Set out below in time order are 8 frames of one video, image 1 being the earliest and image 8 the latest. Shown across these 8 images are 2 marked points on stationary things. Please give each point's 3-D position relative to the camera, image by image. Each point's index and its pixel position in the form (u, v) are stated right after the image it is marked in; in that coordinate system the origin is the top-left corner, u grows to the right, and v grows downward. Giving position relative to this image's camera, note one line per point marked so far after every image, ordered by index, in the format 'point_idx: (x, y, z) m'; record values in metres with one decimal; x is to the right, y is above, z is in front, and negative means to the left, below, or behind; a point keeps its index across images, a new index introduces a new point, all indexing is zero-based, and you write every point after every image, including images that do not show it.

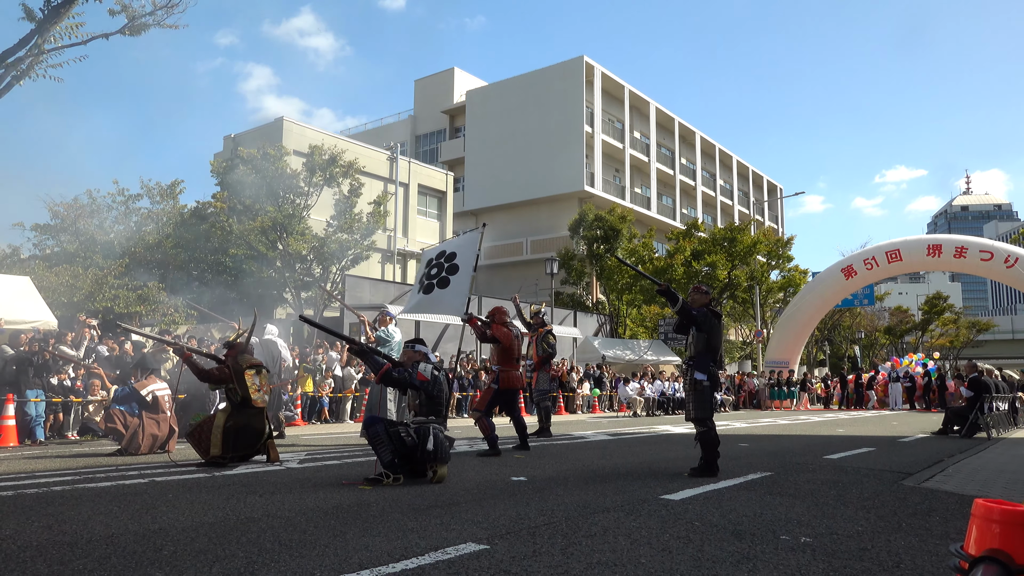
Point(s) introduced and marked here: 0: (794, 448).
0: (+3.7, -2.1, +9.8) m
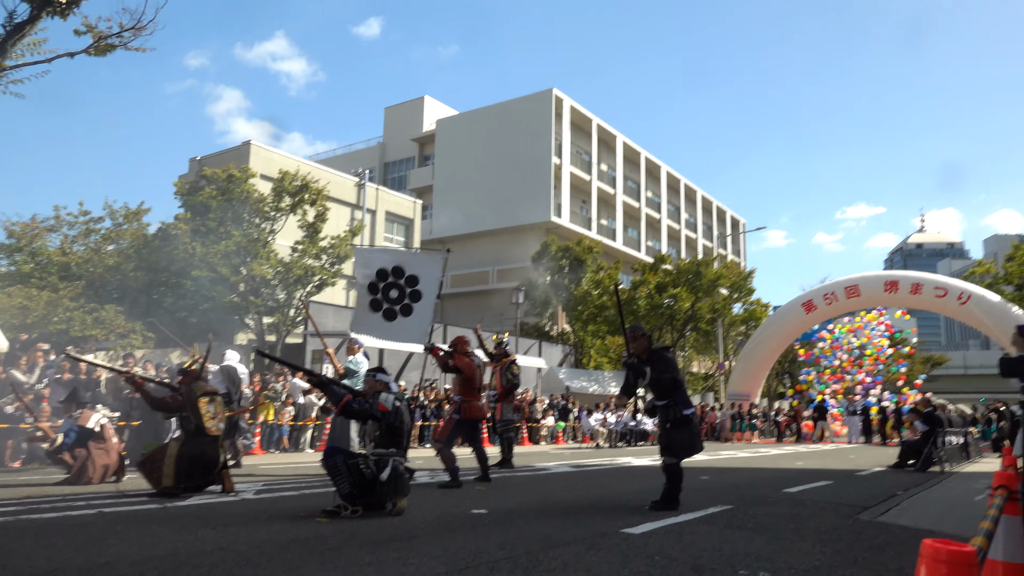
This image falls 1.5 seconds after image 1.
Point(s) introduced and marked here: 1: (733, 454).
0: (+3.2, -2.6, +9.9) m
1: (+4.3, -3.3, +14.4) m
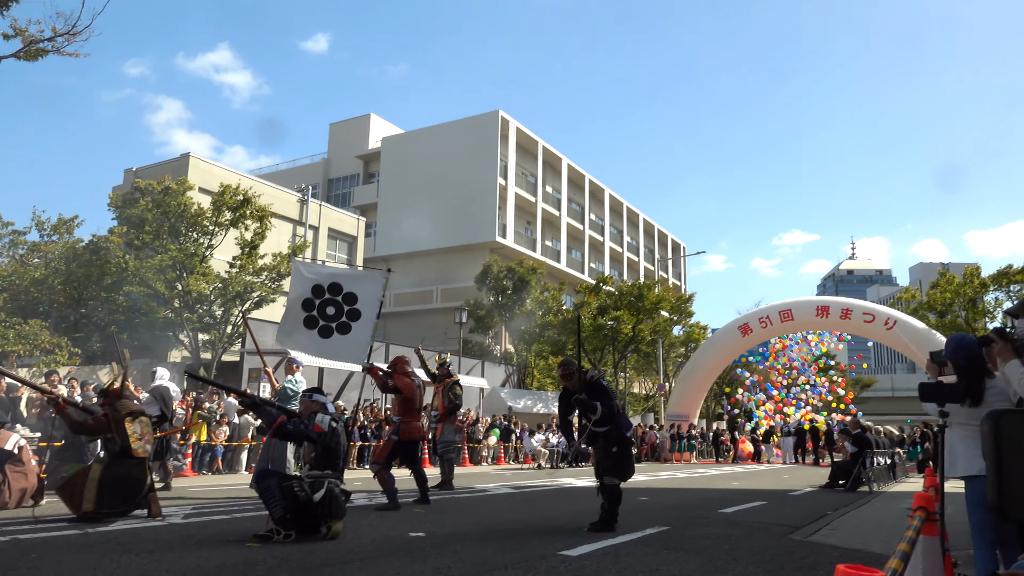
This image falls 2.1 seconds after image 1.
0: (+2.4, -2.9, +10.0) m
1: (+3.1, -3.7, +14.6) m
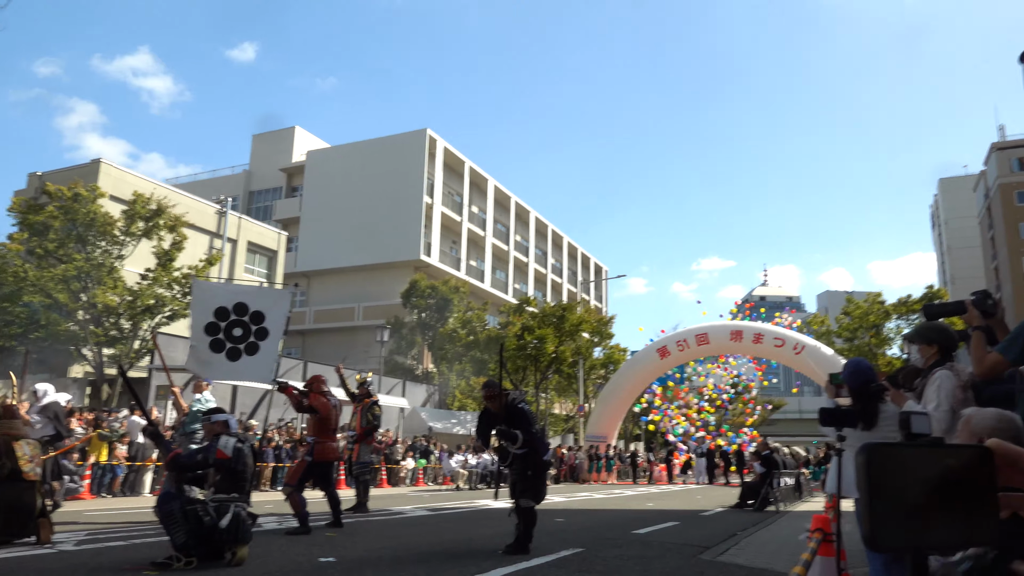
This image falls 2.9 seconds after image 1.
0: (+1.3, -3.2, +10.1) m
1: (+1.5, -4.1, +14.7) m
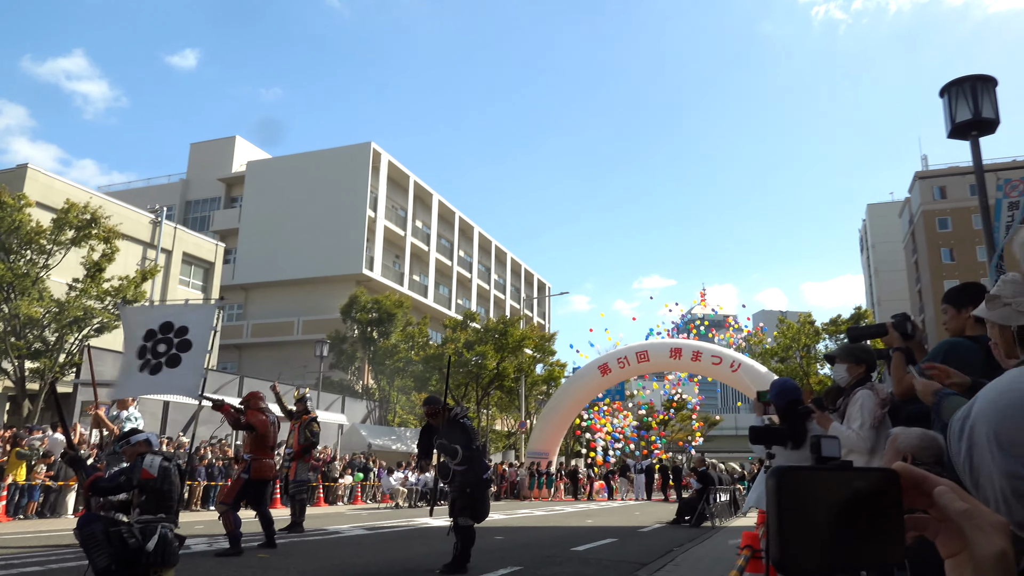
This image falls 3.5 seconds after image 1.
0: (+0.5, -3.5, +10.1) m
1: (+0.4, -4.5, +14.7) m
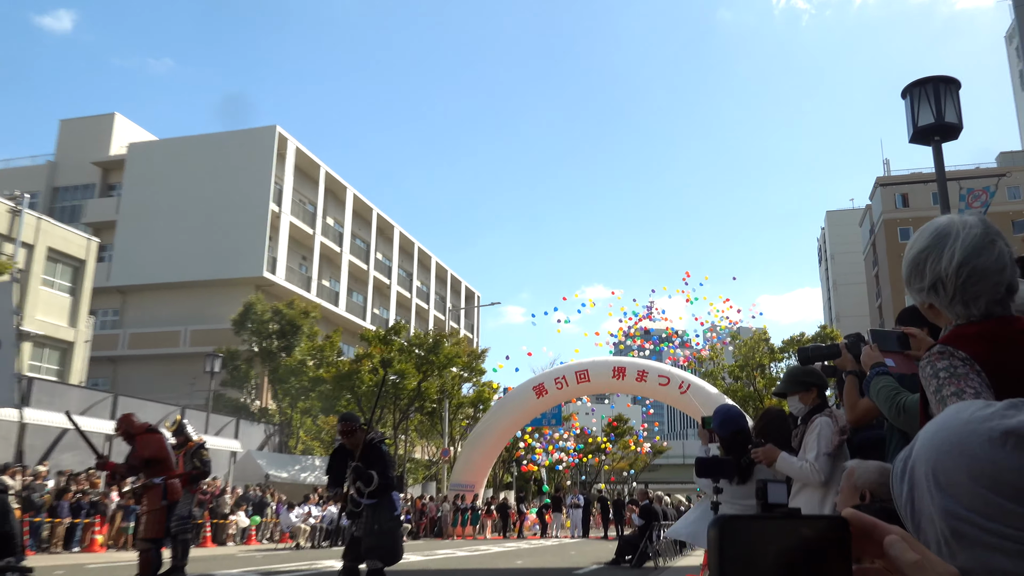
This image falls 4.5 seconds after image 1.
0: (-0.5, -3.6, +8.7) m
1: (-1.0, -4.6, +13.3) m
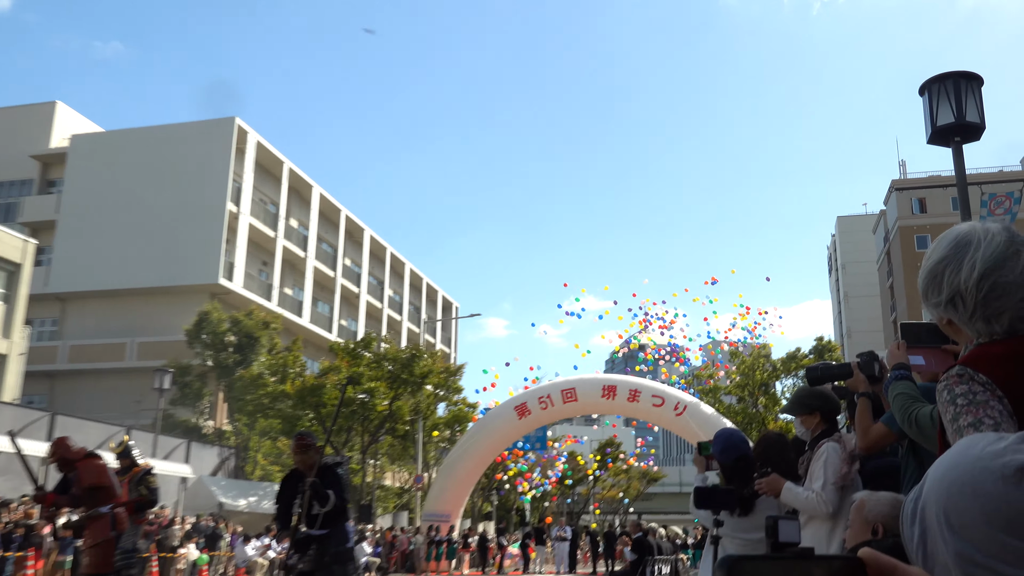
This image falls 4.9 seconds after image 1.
0: (-0.8, -3.7, +7.8) m
1: (-1.3, -4.8, +12.3) m
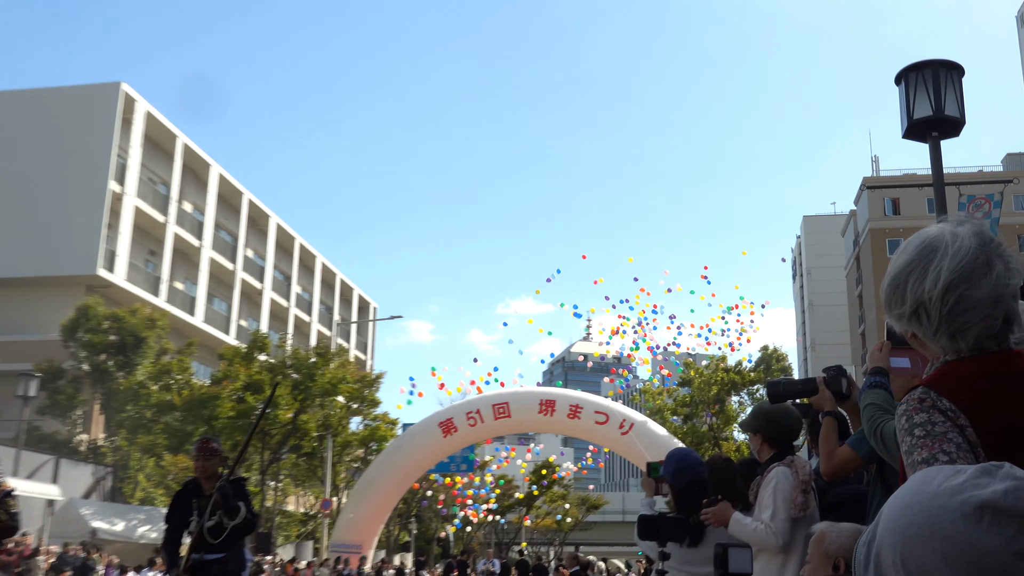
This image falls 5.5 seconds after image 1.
0: (-1.6, -3.7, +6.7) m
1: (-2.4, -4.7, +11.2) m
